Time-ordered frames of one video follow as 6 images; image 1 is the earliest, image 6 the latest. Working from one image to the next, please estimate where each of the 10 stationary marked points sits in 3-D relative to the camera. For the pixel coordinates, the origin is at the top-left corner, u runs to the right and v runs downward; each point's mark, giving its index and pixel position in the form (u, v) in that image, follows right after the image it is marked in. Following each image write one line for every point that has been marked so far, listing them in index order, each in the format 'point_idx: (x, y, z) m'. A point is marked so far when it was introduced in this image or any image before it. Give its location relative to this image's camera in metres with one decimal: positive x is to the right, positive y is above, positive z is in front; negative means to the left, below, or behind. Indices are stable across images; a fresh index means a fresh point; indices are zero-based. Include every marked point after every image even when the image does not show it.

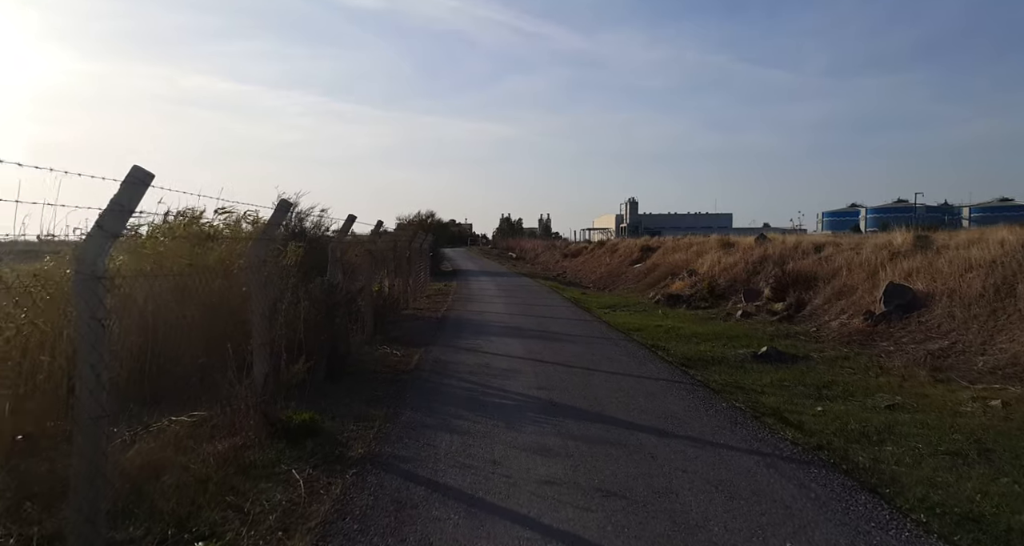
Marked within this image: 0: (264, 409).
0: (-2.3, -1.3, +5.8) m
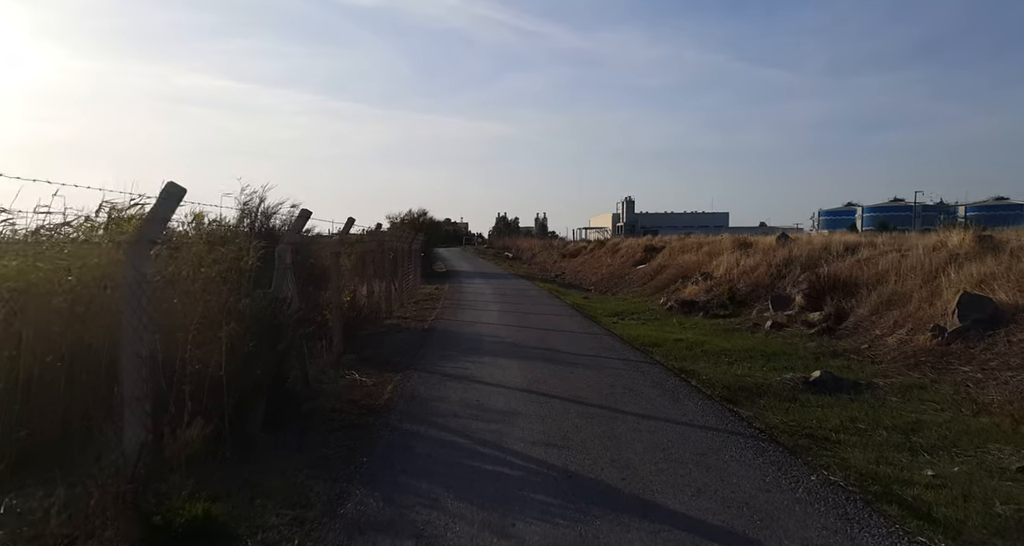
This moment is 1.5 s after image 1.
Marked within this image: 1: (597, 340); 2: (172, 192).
0: (-2.4, -1.4, +3.8) m
1: (+1.6, -1.2, +11.5) m
2: (-2.4, +0.6, +4.2) m
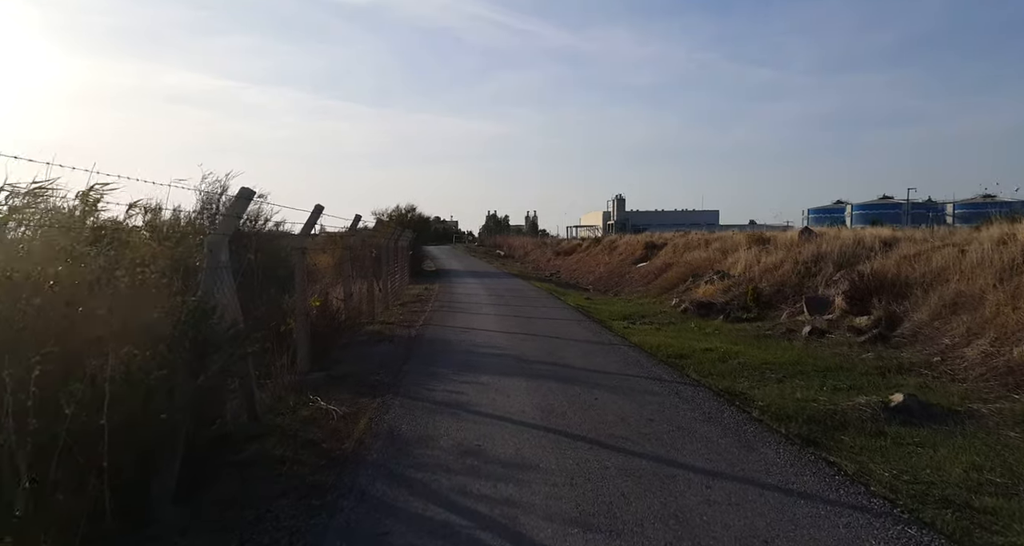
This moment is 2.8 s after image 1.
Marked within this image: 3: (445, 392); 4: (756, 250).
0: (-2.2, -1.4, +2.0) m
1: (+1.6, -1.2, +9.7) m
2: (-2.2, +0.6, +2.4) m
3: (-0.8, -1.4, +7.3) m
4: (+7.3, +0.7, +18.4) m
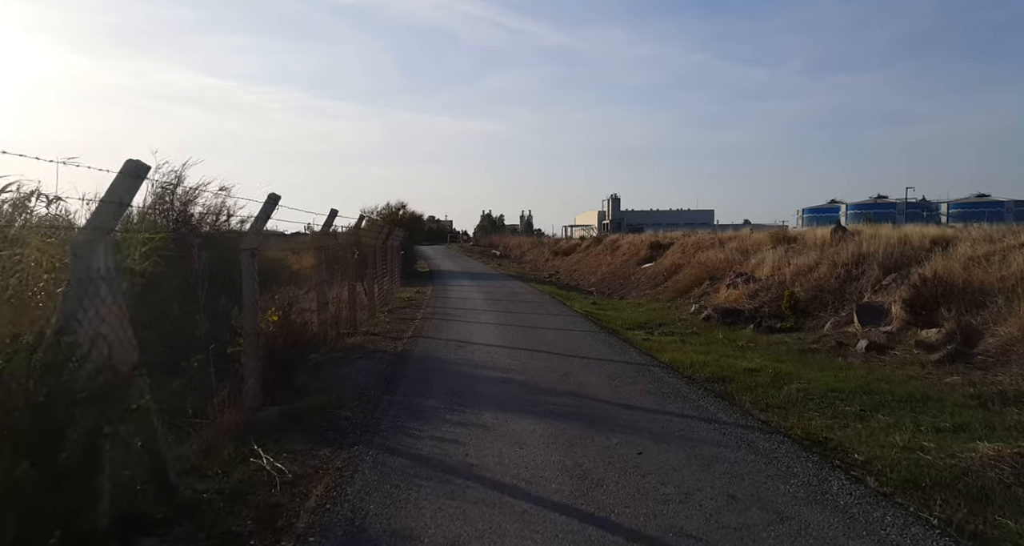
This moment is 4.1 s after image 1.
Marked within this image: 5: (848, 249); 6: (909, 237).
0: (-2.0, -1.5, +0.1) m
1: (+1.7, -1.3, +7.8) m
2: (-2.1, +0.5, +0.5) m
3: (-0.7, -1.5, +5.5) m
4: (+7.4, +0.6, +16.6) m
5: (+7.8, +0.6, +14.3) m
6: (+9.0, +0.8, +13.9) m
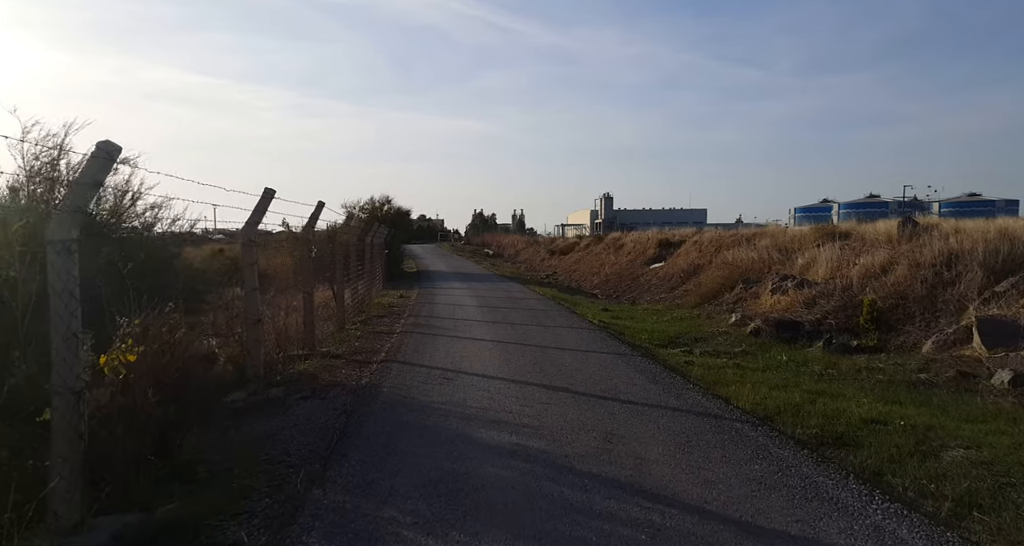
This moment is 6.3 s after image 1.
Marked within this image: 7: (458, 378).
0: (-1.8, -1.6, -2.8) m
1: (+1.8, -1.4, +5.0) m
2: (-1.9, +0.4, -2.4) m
3: (-0.6, -1.6, +2.5) m
4: (+7.3, +0.6, +13.8) m
5: (+7.9, +0.5, +11.5) m
6: (+9.0, +0.8, +11.1) m
7: (-0.7, -1.3, +7.5) m
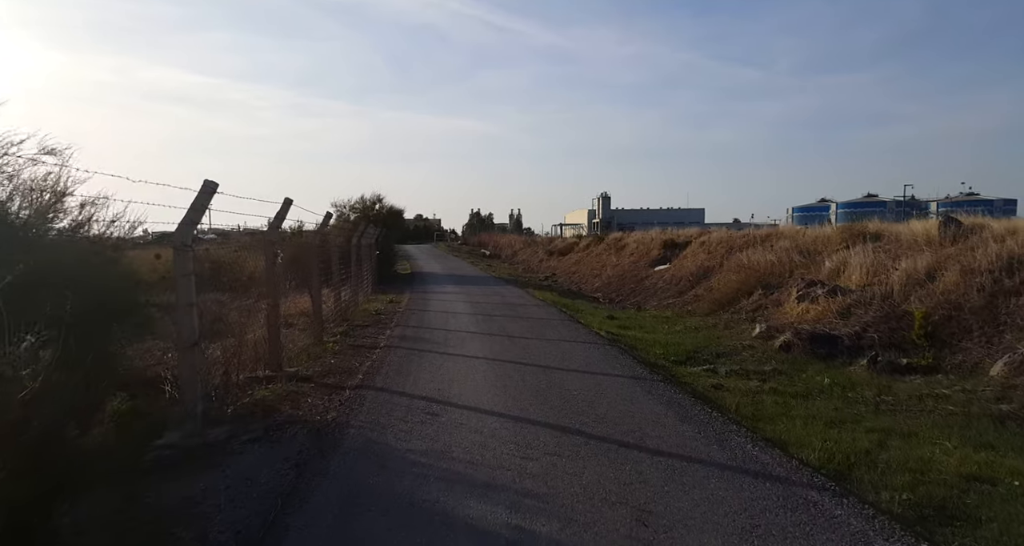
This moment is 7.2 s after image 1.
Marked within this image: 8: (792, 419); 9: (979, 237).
0: (-1.8, -1.7, -4.2) m
1: (+1.8, -1.5, +3.6) m
2: (-1.8, +0.3, -3.8) m
3: (-0.5, -1.7, +1.1) m
4: (+7.3, +0.5, +12.4) m
5: (+7.8, +0.4, +10.1) m
6: (+9.0, +0.7, +9.7) m
7: (-0.7, -1.4, +6.1) m
8: (+2.9, -1.5, +6.4) m
9: (+8.3, +0.7, +10.9) m
